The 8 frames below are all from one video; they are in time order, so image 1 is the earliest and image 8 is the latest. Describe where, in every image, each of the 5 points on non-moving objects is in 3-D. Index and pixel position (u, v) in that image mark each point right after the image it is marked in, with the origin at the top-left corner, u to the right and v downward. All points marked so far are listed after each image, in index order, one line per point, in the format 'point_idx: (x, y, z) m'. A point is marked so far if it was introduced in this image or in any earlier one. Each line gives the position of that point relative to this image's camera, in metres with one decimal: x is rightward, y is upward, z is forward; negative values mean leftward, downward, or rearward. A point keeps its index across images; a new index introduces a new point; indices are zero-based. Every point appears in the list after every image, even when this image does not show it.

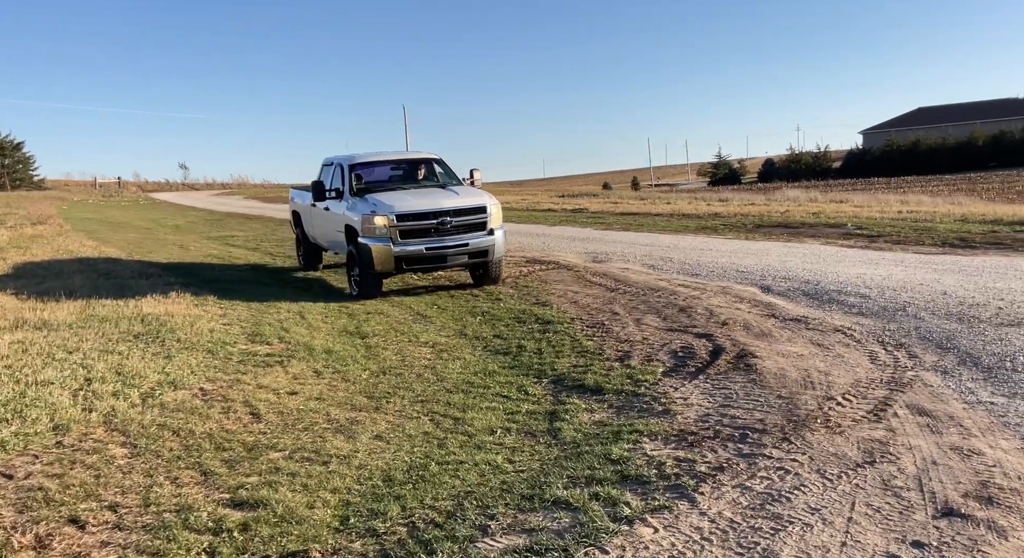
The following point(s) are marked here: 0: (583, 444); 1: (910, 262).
0: (+0.5, -1.1, +5.5) m
1: (+5.7, +0.2, +11.8) m
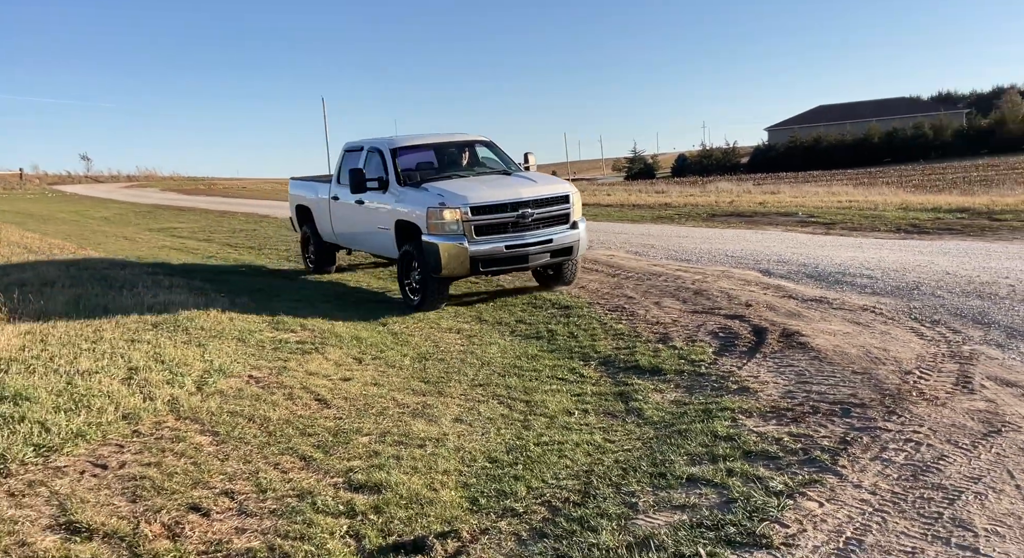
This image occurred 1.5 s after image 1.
0: (+1.1, -0.9, +5.5) m
1: (+5.6, +0.4, +12.2) m
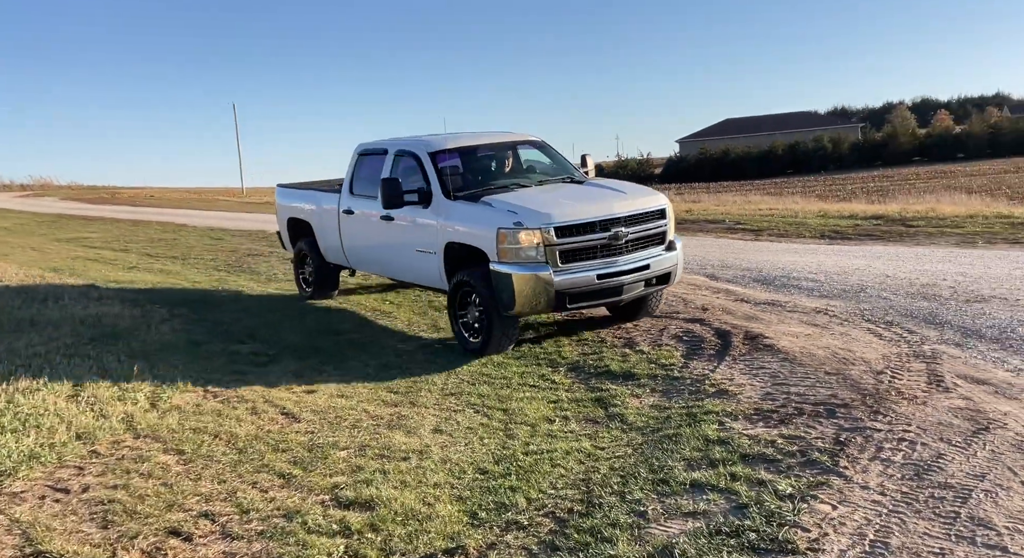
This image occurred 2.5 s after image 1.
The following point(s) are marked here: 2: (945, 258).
0: (+1.0, -1.0, +5.4) m
1: (+4.8, +0.4, +12.6) m
2: (+5.9, +0.3, +11.3) m
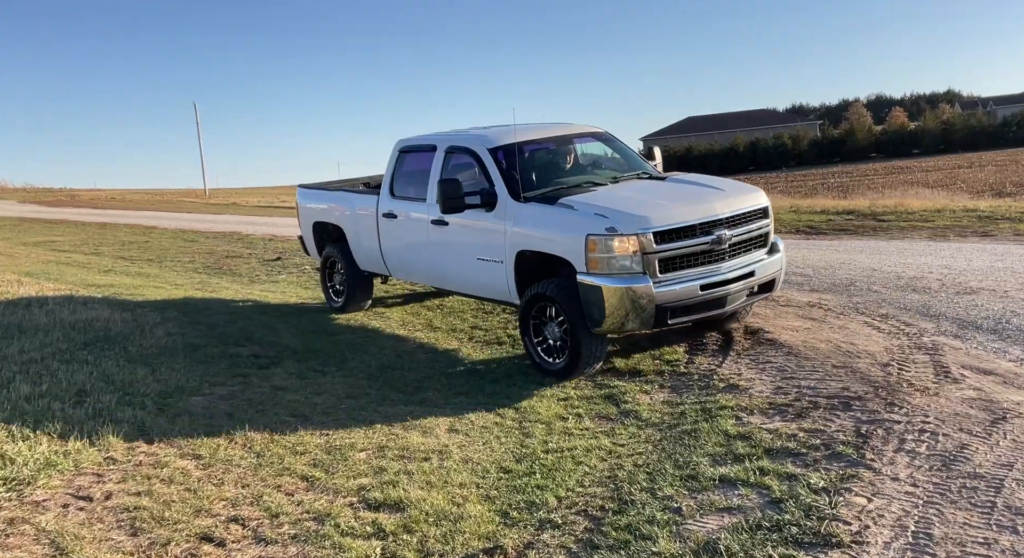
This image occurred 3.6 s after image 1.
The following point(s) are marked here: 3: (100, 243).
0: (+1.1, -0.9, +5.4) m
1: (+4.6, +0.5, +12.7) m
2: (+5.7, +0.4, +11.5) m
3: (-9.4, +0.8, +18.8) m
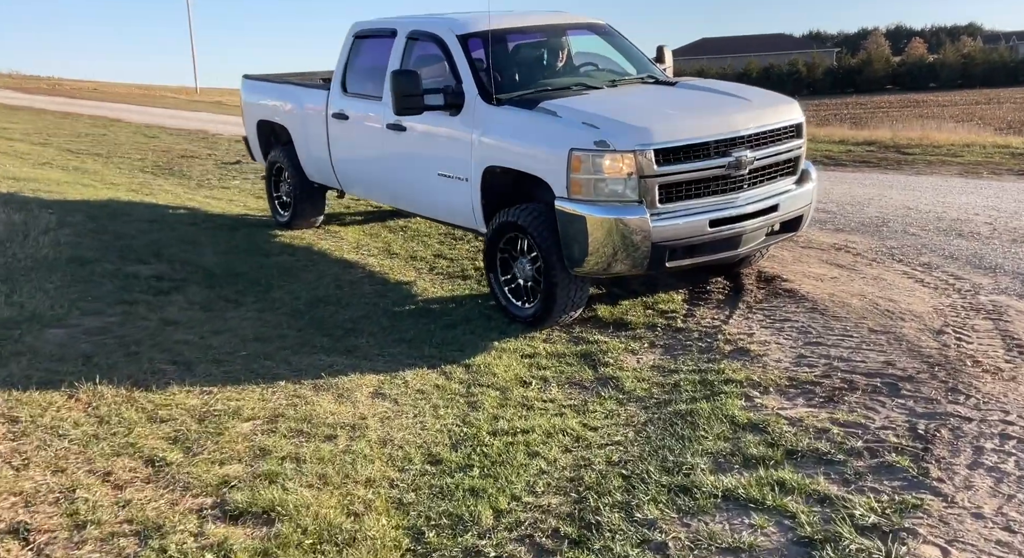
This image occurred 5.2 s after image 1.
0: (+0.8, -0.6, +4.2) m
1: (+4.3, +1.3, +11.3) m
2: (+5.5, +1.1, +10.1) m
3: (-9.6, +3.0, +17.3) m
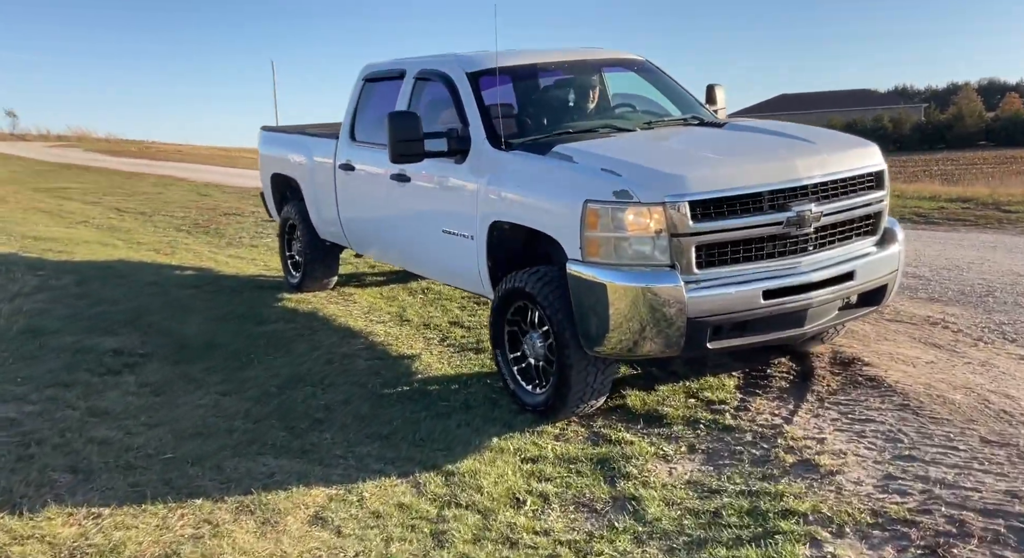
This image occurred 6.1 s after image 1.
0: (+0.7, -0.9, +3.1) m
1: (+4.9, +0.5, +10.0) m
2: (+6.0, +0.3, +8.7) m
3: (-8.4, +1.8, +17.3) m
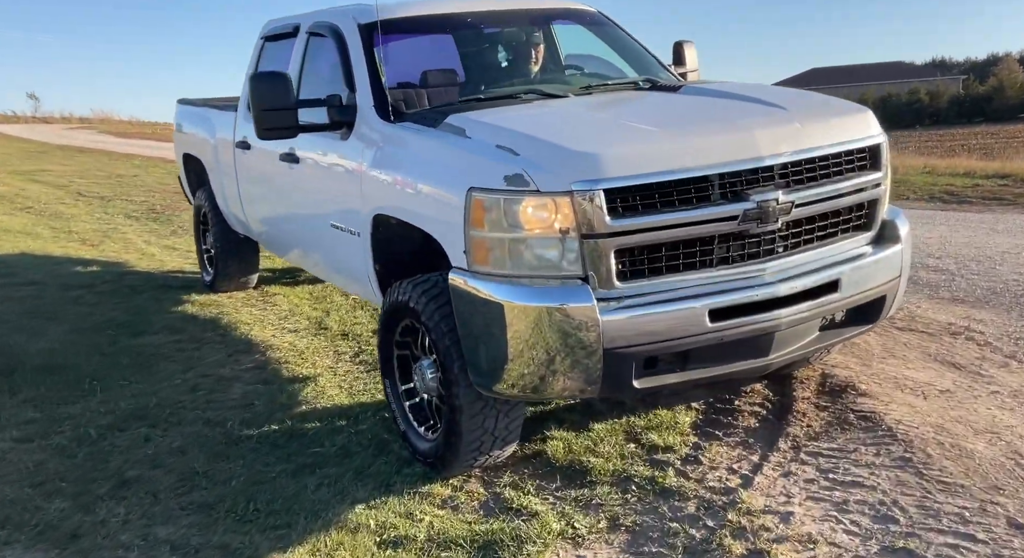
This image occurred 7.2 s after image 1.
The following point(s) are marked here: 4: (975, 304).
0: (+0.2, -1.0, +2.1) m
1: (+4.6, +0.6, +8.8) m
2: (+5.6, +0.4, +7.4) m
3: (-8.5, +2.0, +16.5) m
4: (+2.9, -0.2, +5.3) m
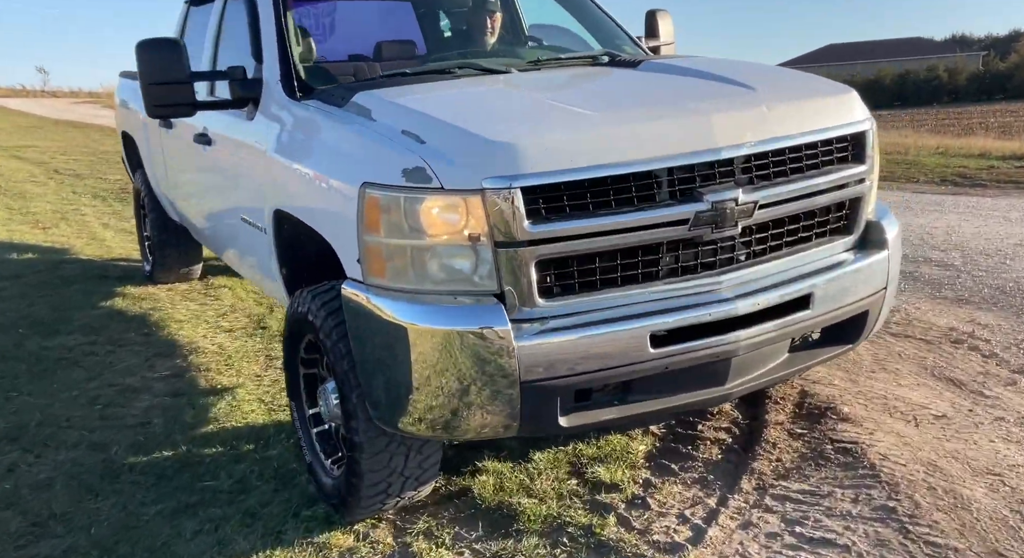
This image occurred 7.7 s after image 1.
0: (-0.1, -1.1, +1.6) m
1: (+4.4, +0.7, +8.2) m
2: (+5.4, +0.4, +6.8) m
3: (-8.6, +2.4, +16.0) m
4: (+2.7, -0.2, +4.7) m
